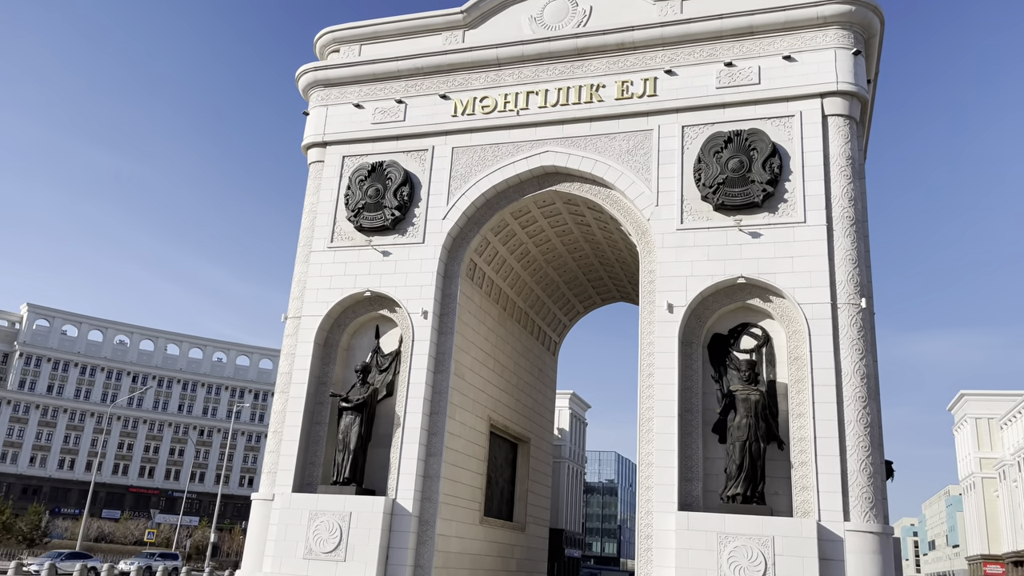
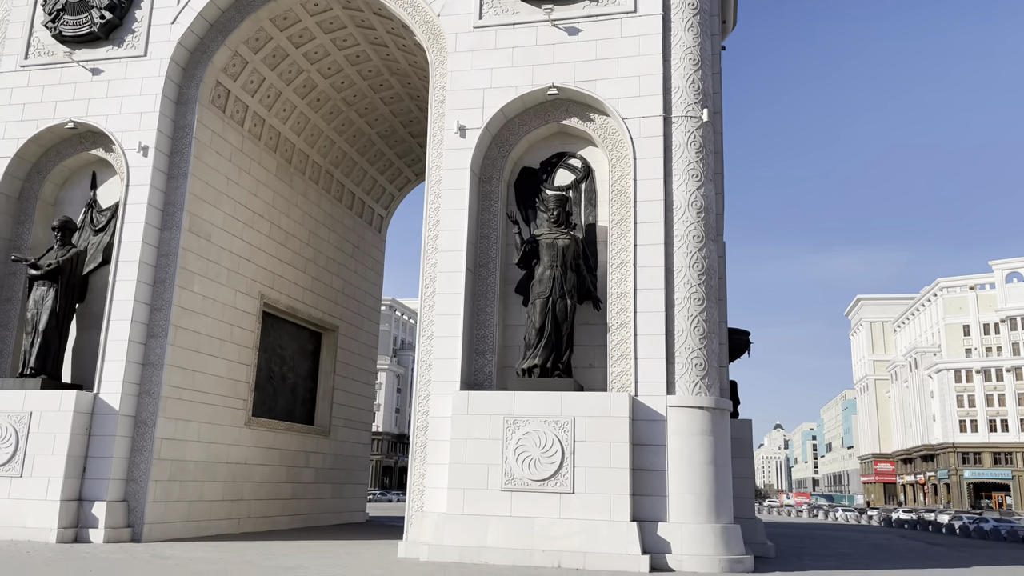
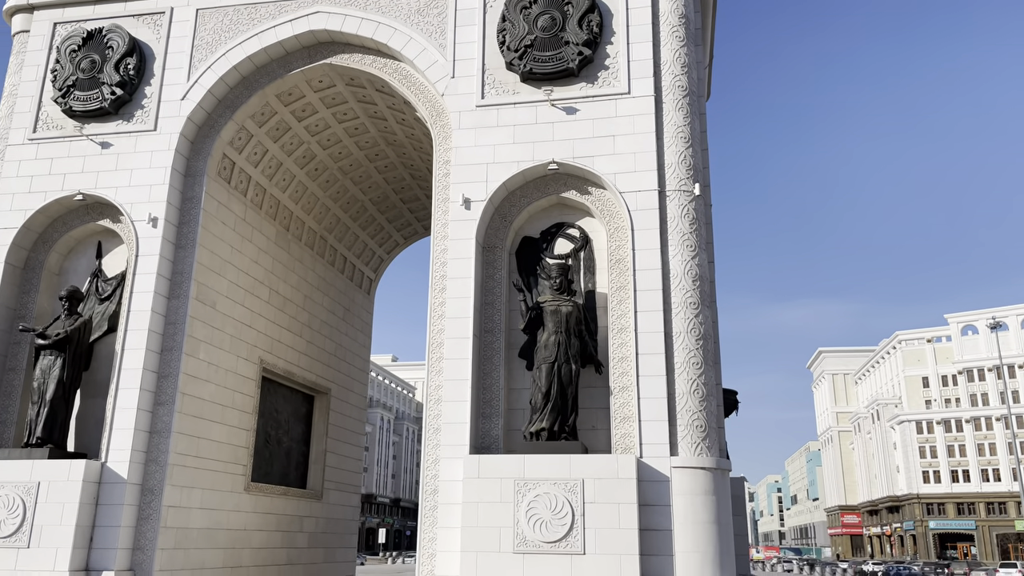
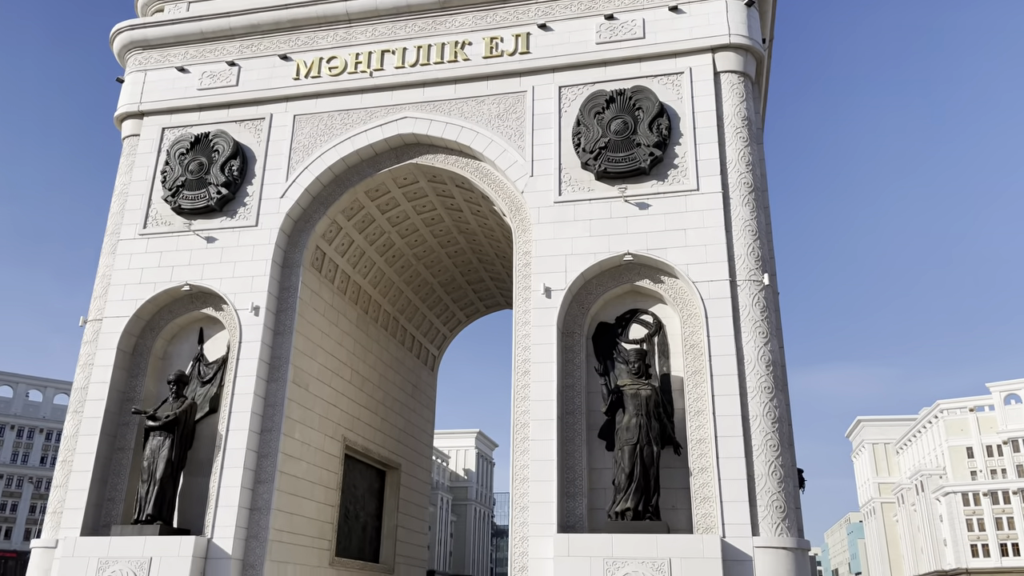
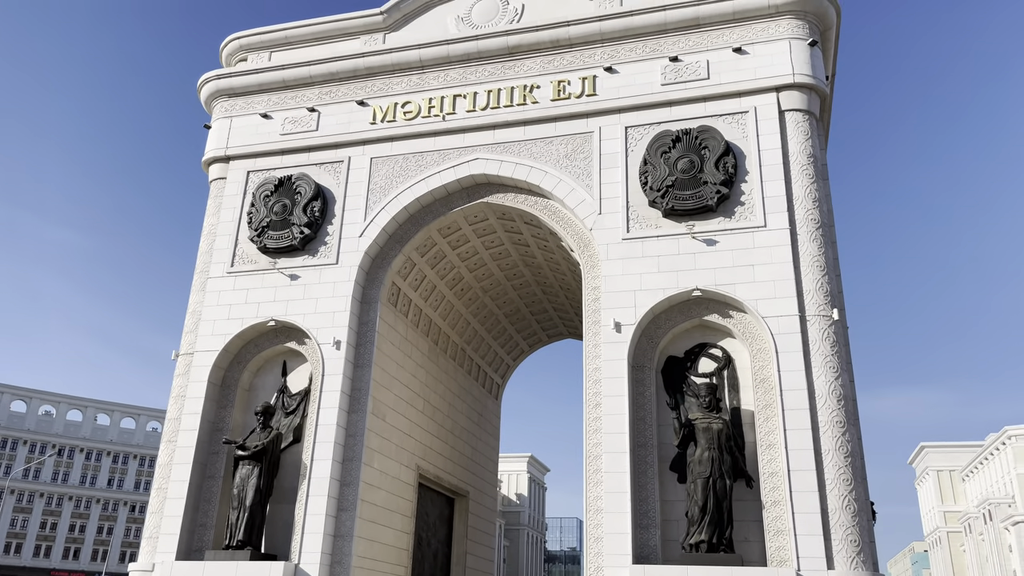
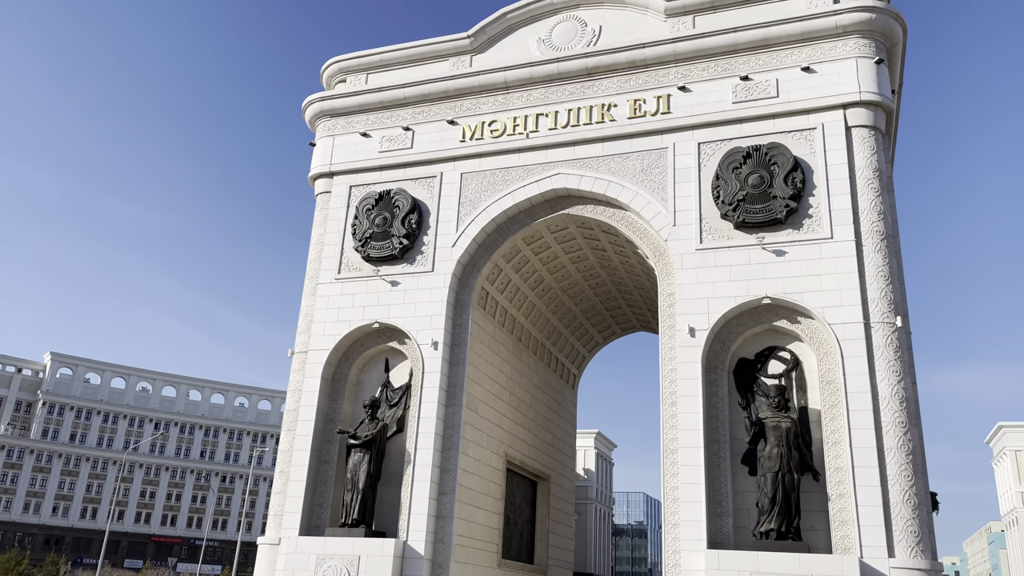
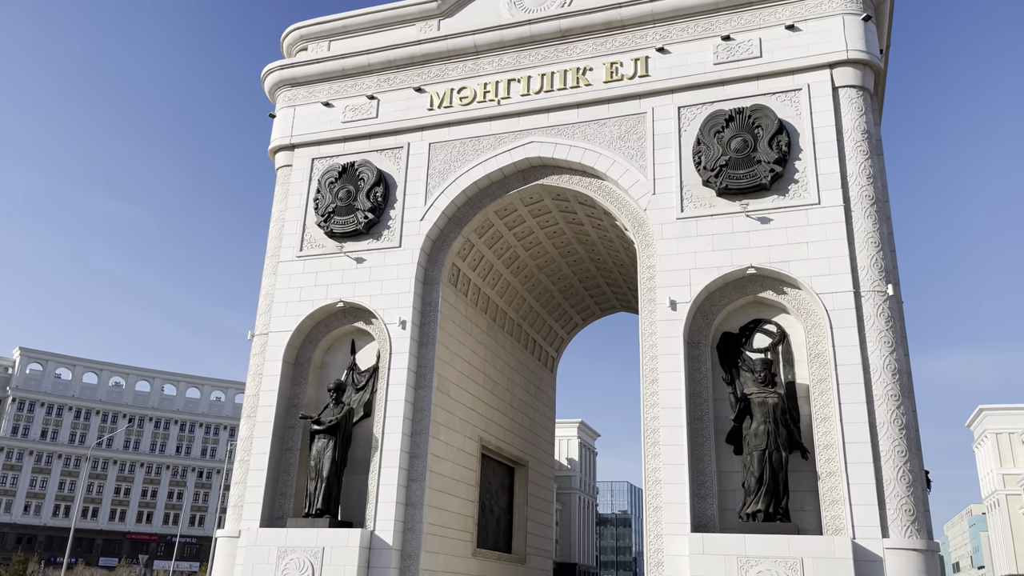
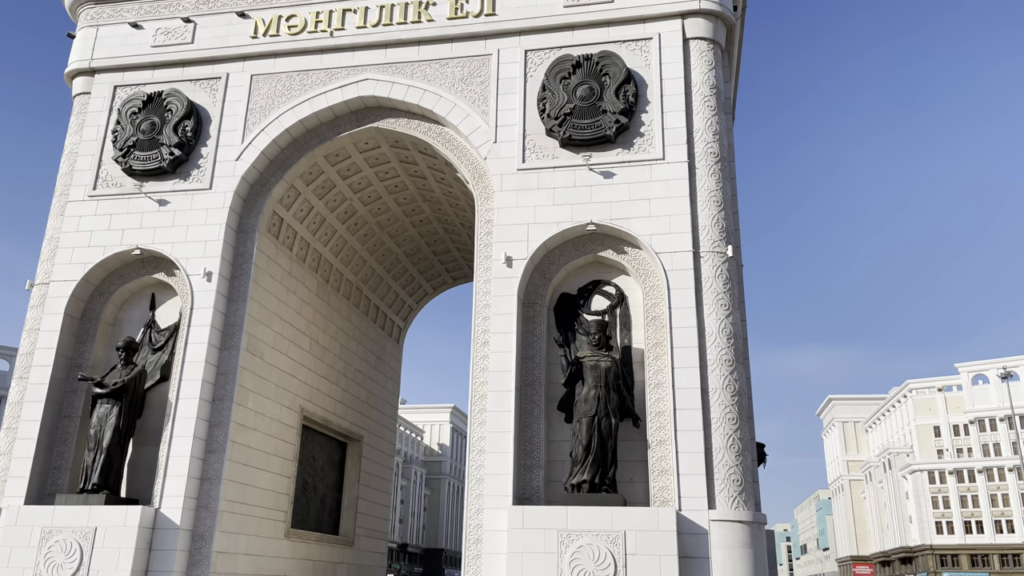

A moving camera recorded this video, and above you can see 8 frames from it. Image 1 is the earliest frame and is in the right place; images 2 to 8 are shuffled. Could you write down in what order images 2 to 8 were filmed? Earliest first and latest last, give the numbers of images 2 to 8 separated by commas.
6, 7, 5, 4, 8, 3, 2
